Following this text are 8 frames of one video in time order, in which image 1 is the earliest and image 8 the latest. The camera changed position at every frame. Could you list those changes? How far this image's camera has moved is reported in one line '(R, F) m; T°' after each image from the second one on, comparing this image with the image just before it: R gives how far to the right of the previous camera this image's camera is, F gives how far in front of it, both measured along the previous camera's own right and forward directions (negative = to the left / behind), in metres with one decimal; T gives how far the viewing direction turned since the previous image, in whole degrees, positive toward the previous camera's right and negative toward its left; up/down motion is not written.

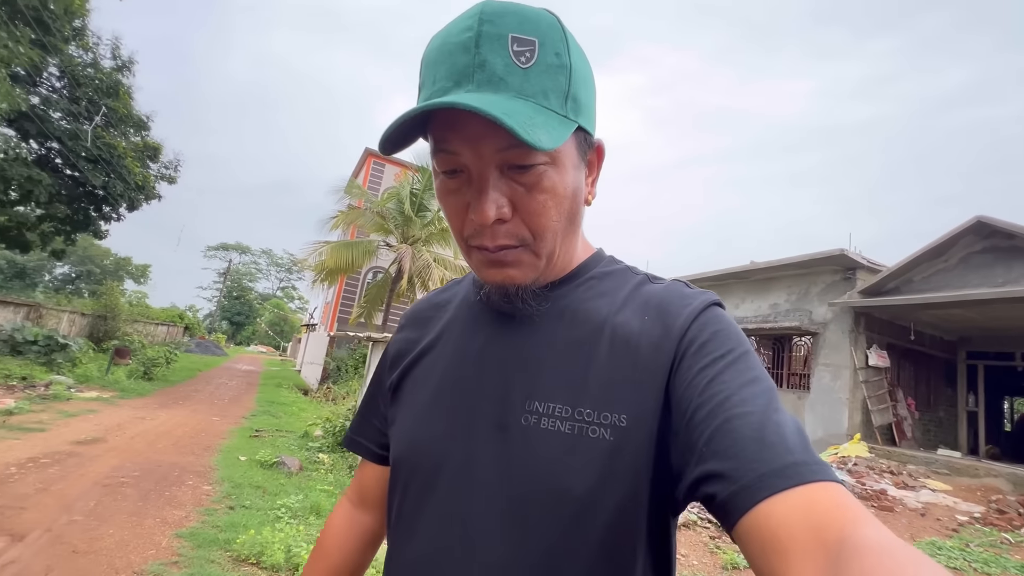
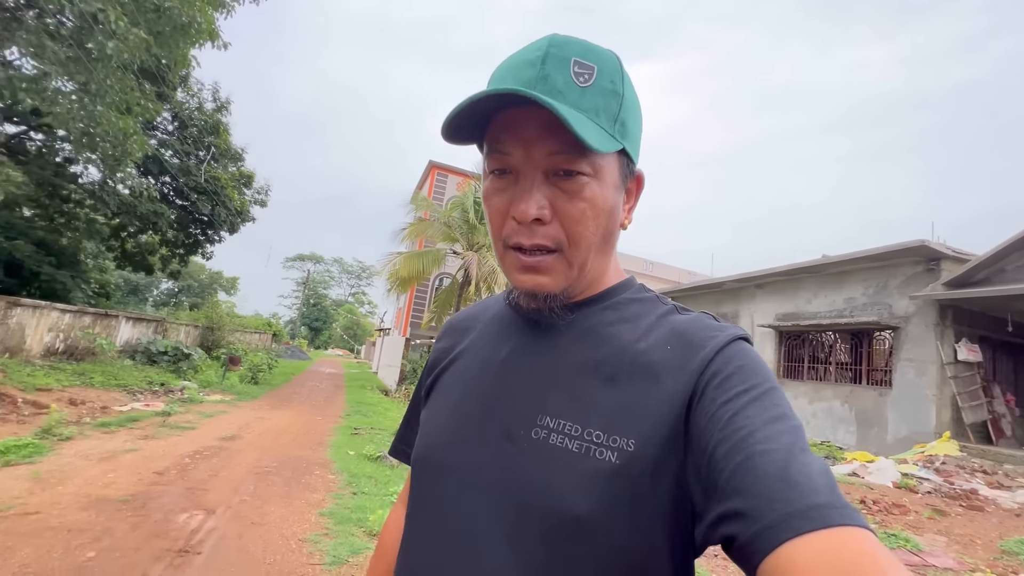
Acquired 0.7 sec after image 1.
(-0.1, -0.5) m; -7°
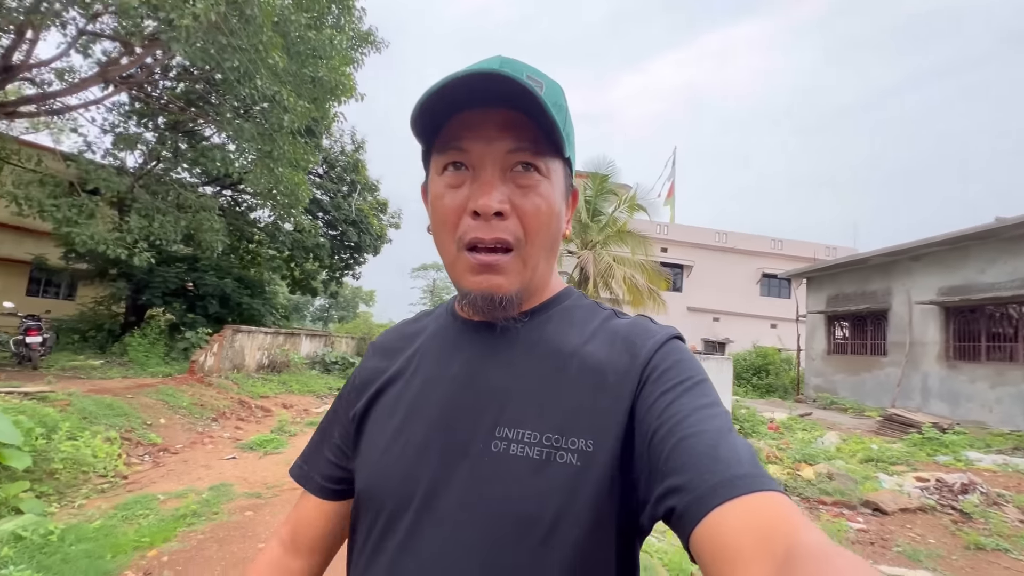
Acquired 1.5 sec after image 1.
(-0.1, -0.6) m; -13°
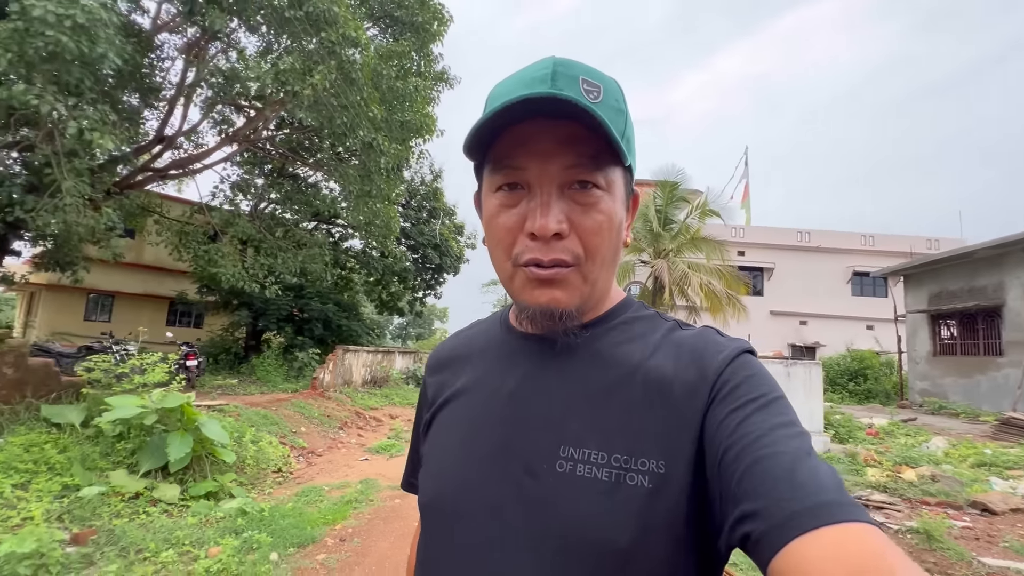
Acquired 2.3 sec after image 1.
(-0.3, -0.7) m; -8°
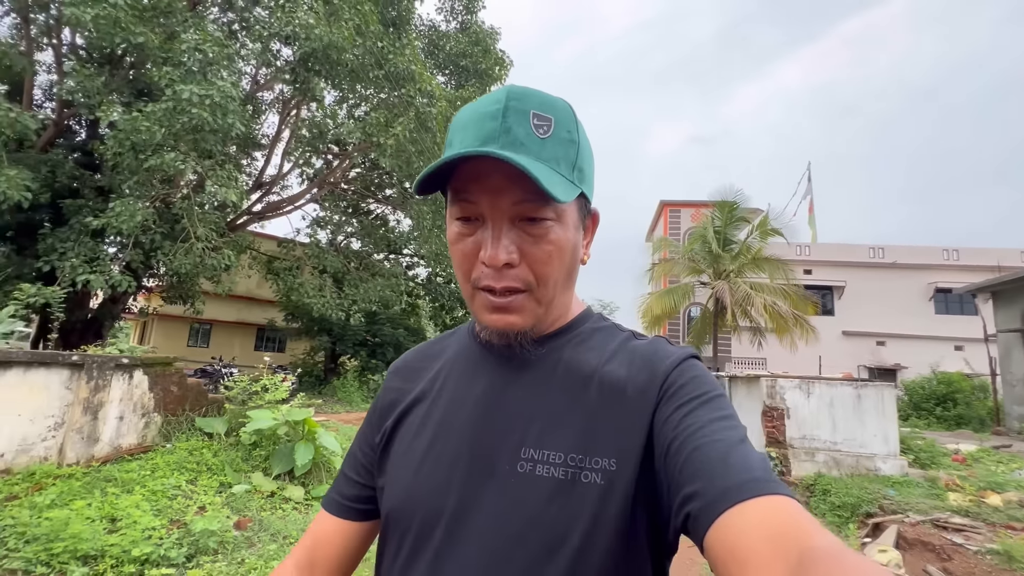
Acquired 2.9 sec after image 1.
(-0.2, -0.6) m; -6°
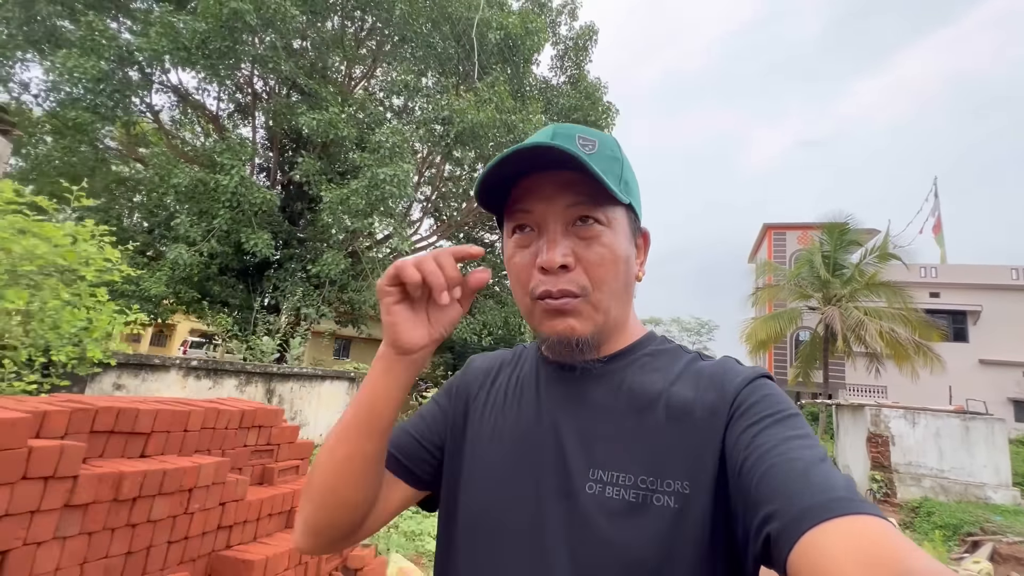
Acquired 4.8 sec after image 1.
(-0.5, -1.7) m; -11°
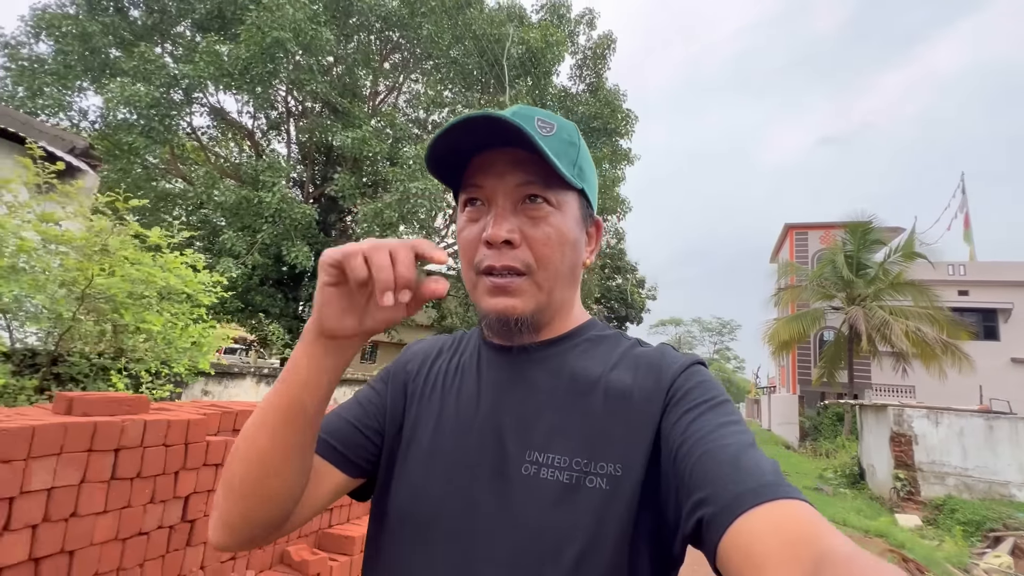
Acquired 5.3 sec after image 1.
(-0.2, -0.4) m; -2°
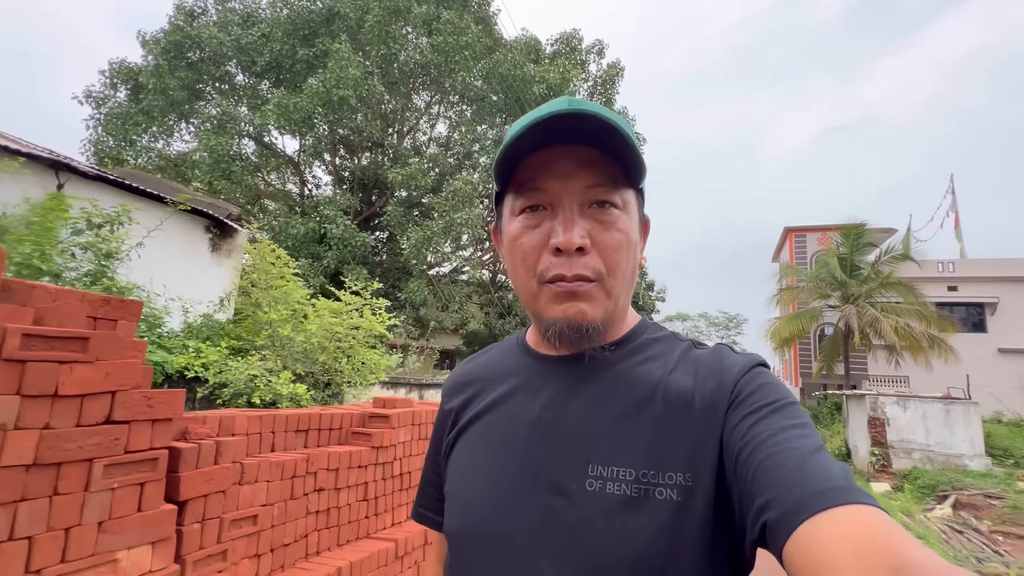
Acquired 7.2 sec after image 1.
(-0.7, -1.7) m; -1°
